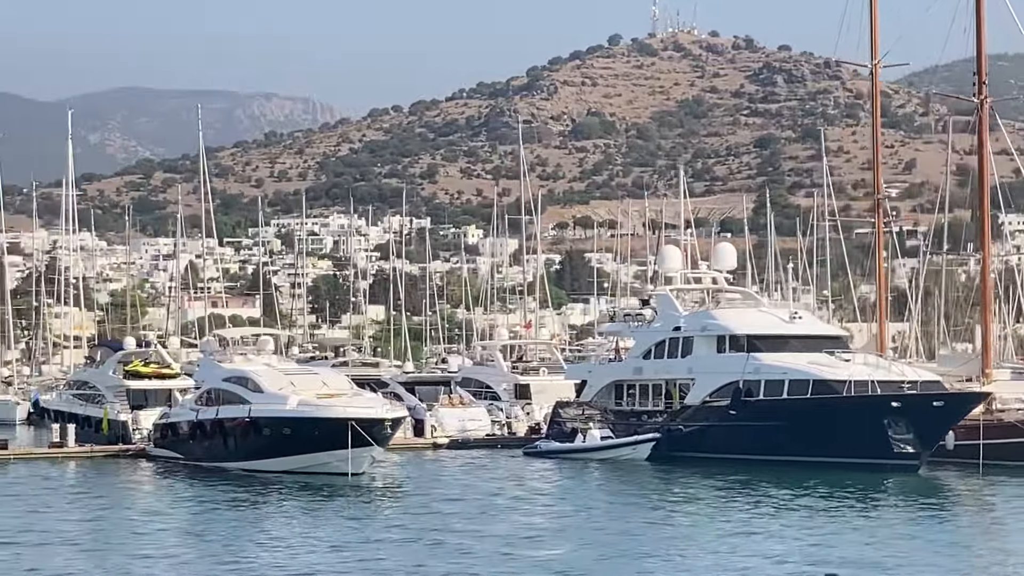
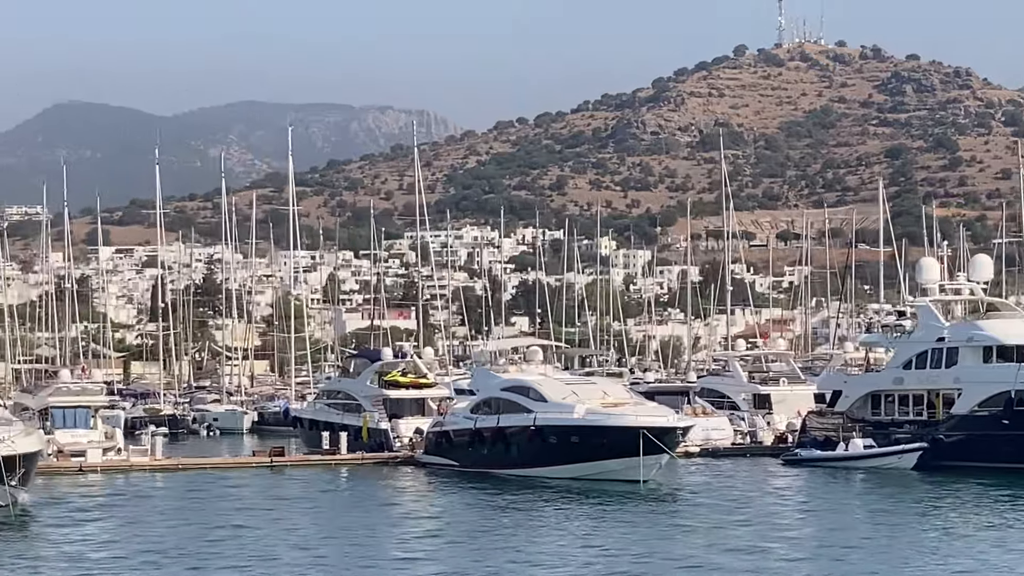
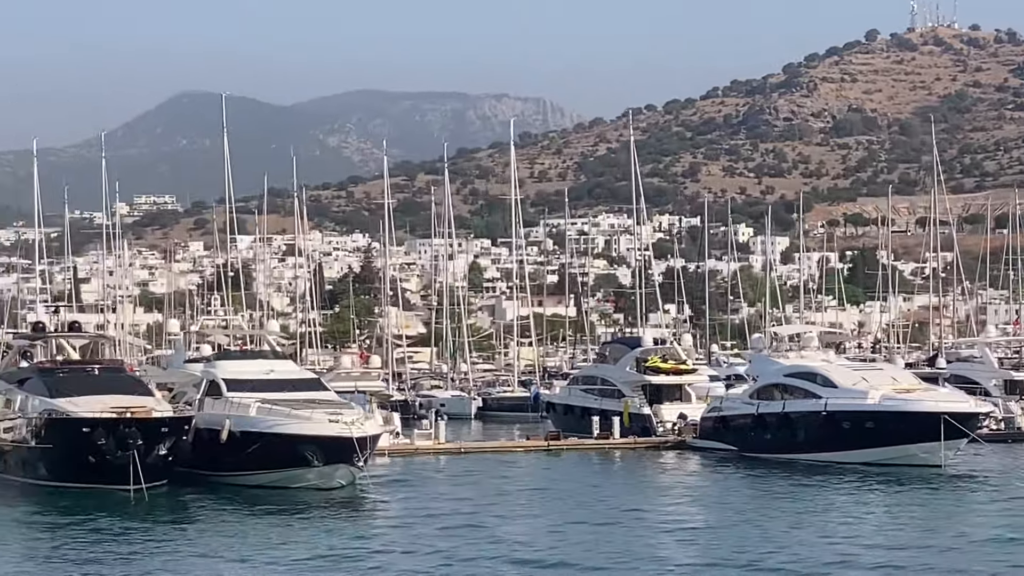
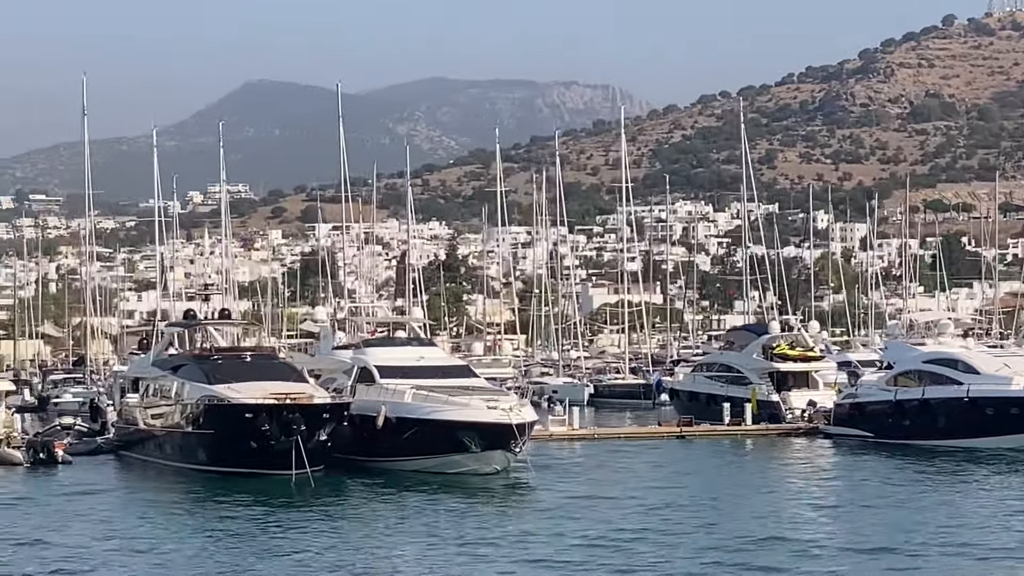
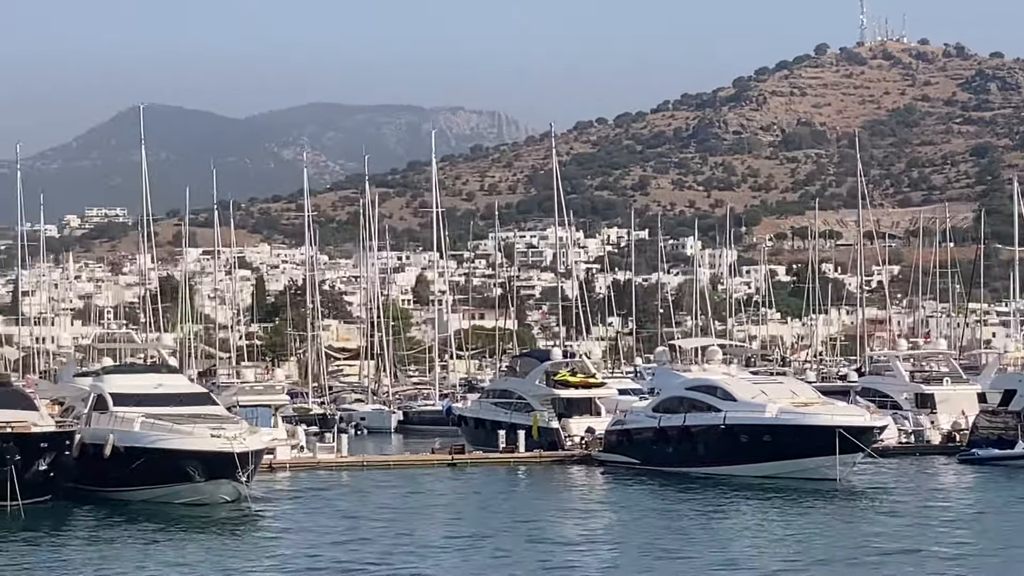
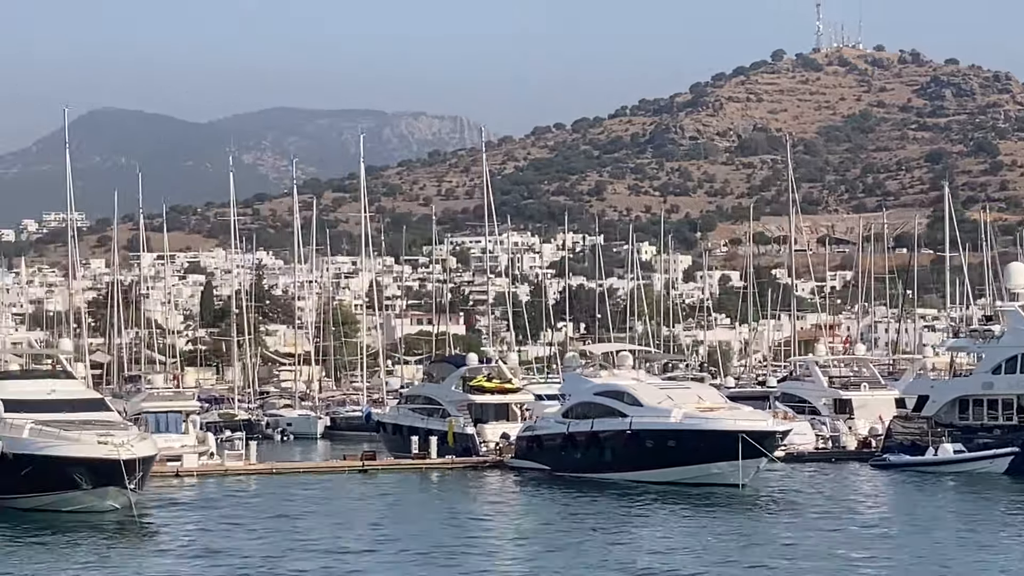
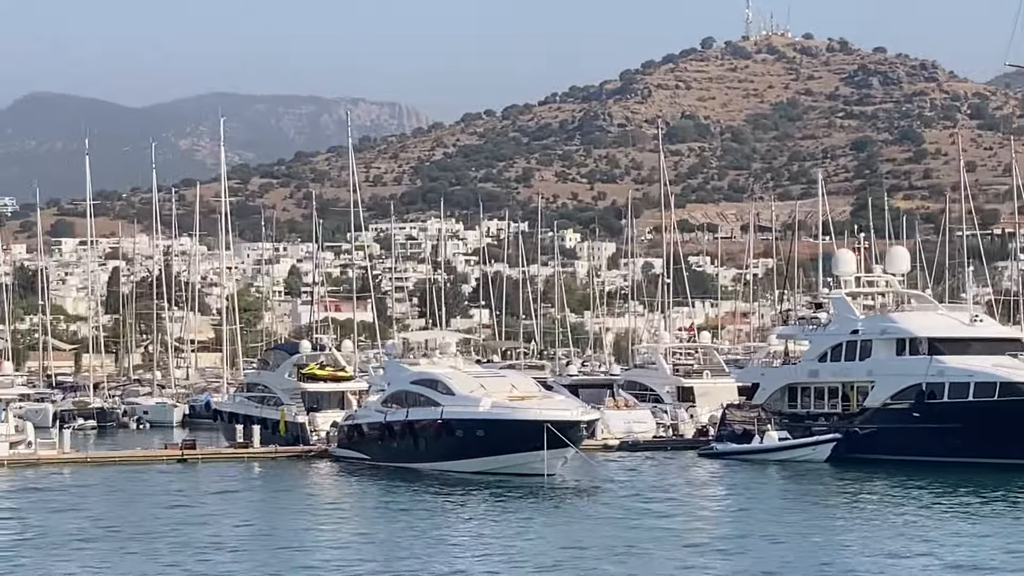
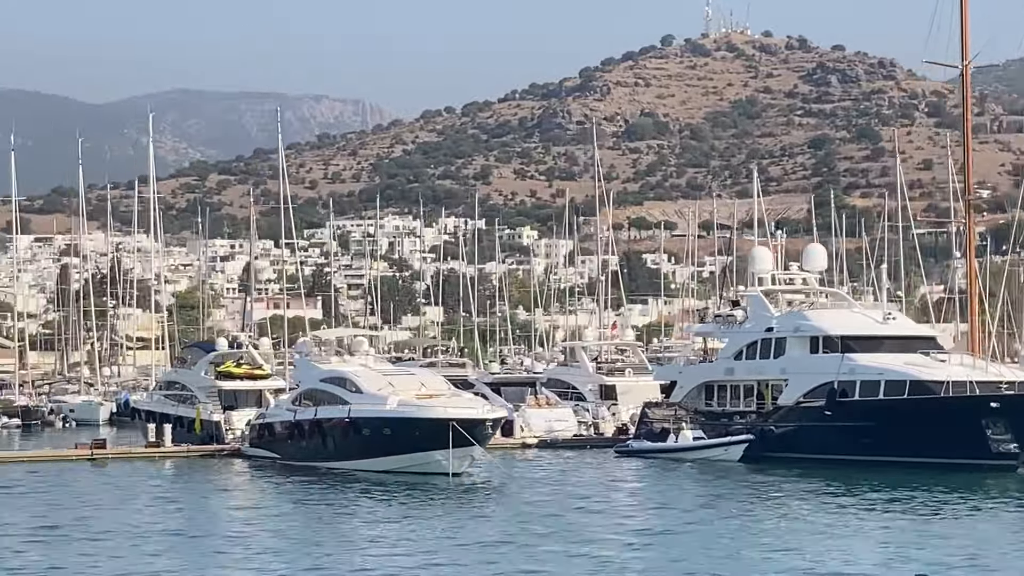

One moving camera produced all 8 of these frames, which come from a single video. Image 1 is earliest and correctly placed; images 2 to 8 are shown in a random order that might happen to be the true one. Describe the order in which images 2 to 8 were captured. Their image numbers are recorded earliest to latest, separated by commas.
8, 7, 2, 6, 5, 3, 4
